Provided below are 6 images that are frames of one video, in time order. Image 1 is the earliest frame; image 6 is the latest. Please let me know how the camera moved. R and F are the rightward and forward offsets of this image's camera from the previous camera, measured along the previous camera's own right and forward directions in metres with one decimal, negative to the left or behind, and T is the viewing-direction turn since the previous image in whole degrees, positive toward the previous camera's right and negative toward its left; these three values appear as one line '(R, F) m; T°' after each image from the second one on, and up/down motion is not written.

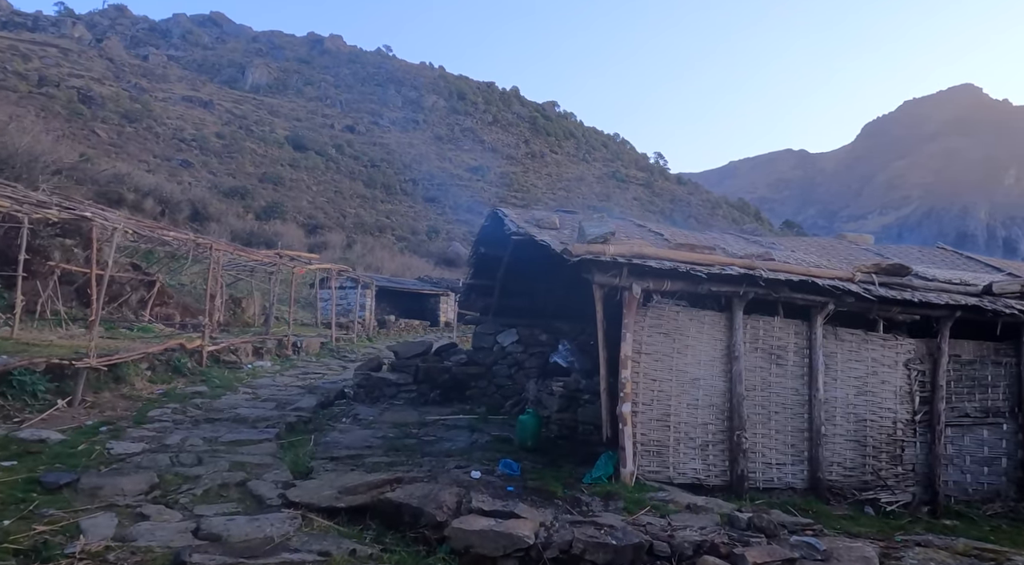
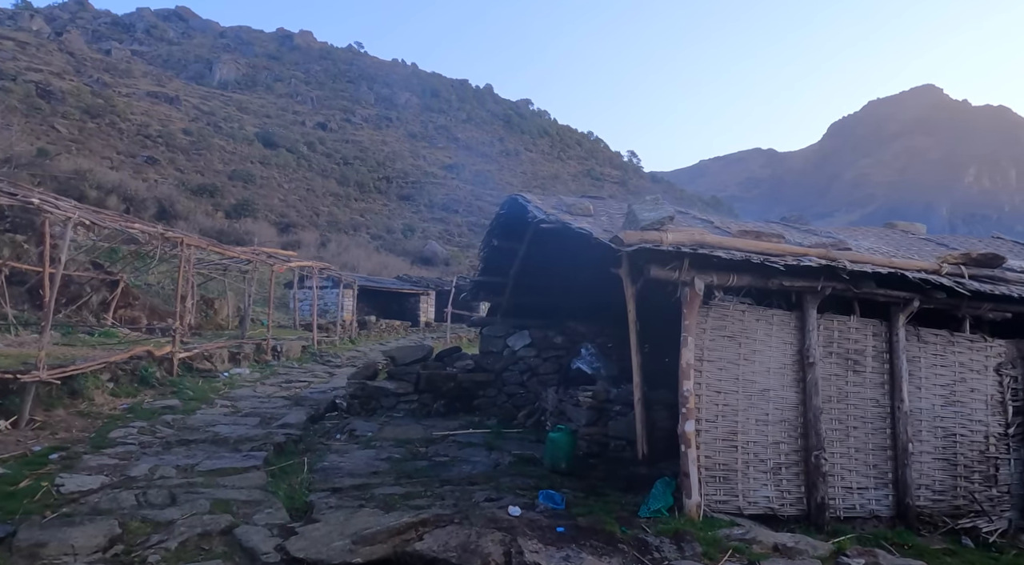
(-0.5, +0.9) m; +2°
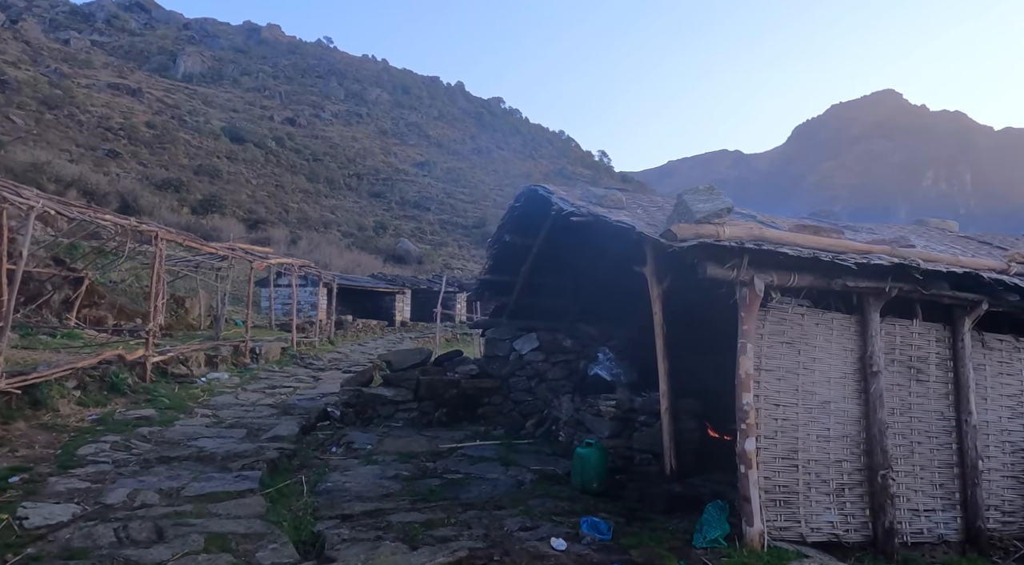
(-0.5, +0.6) m; +3°
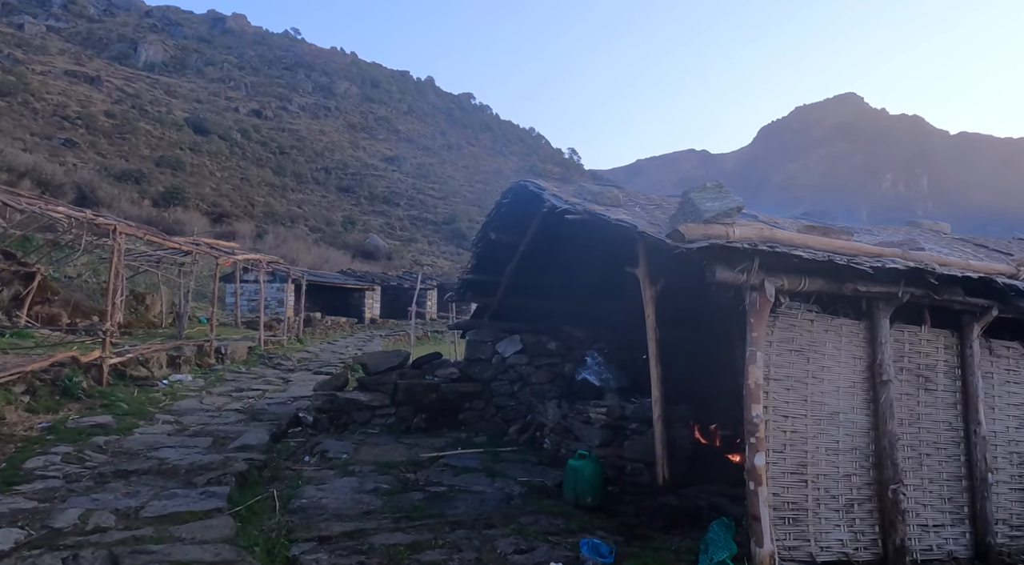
(-0.2, +0.3) m; +3°
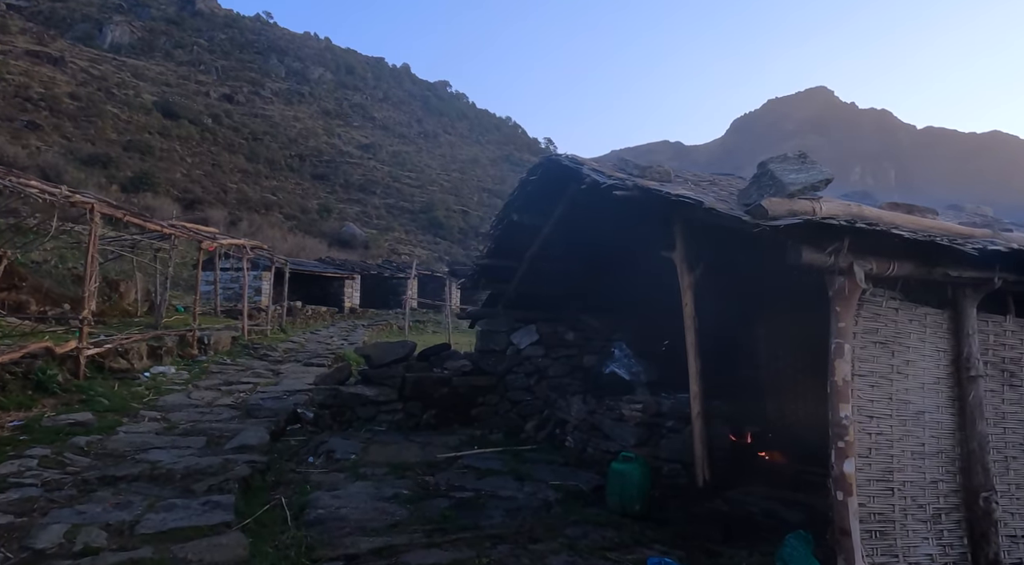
(-0.5, +0.5) m; +2°
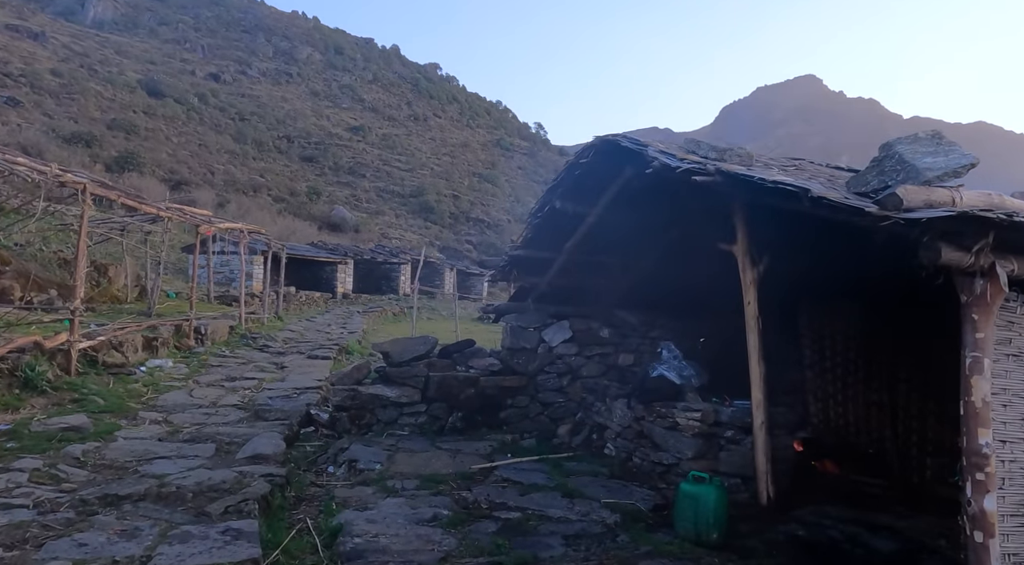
(-0.5, +0.6) m; +1°
